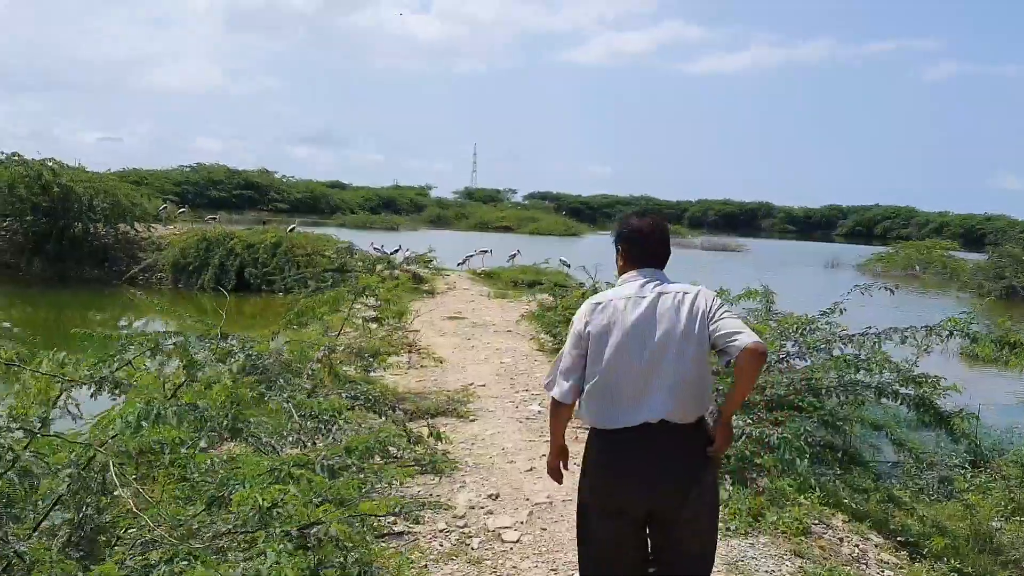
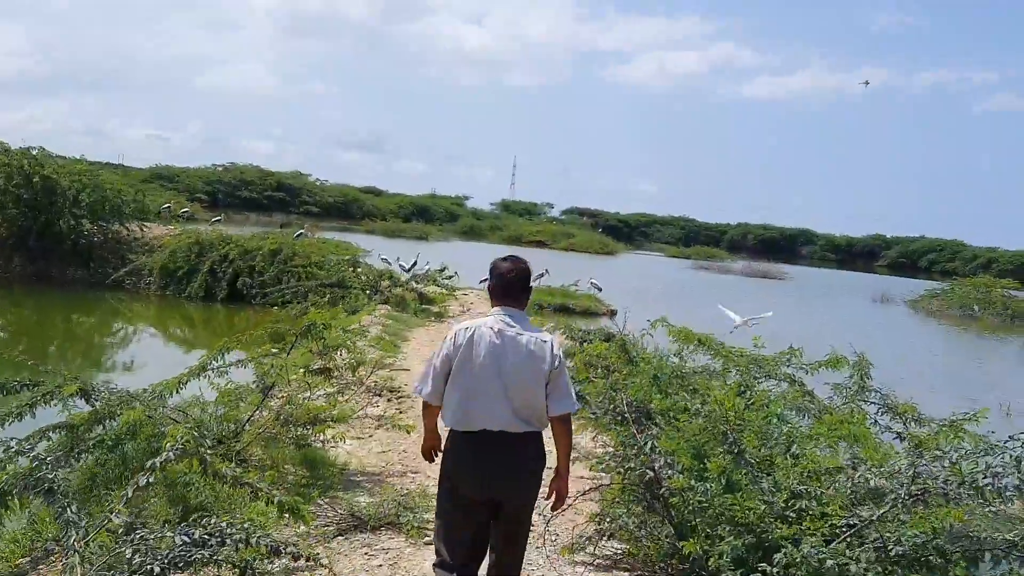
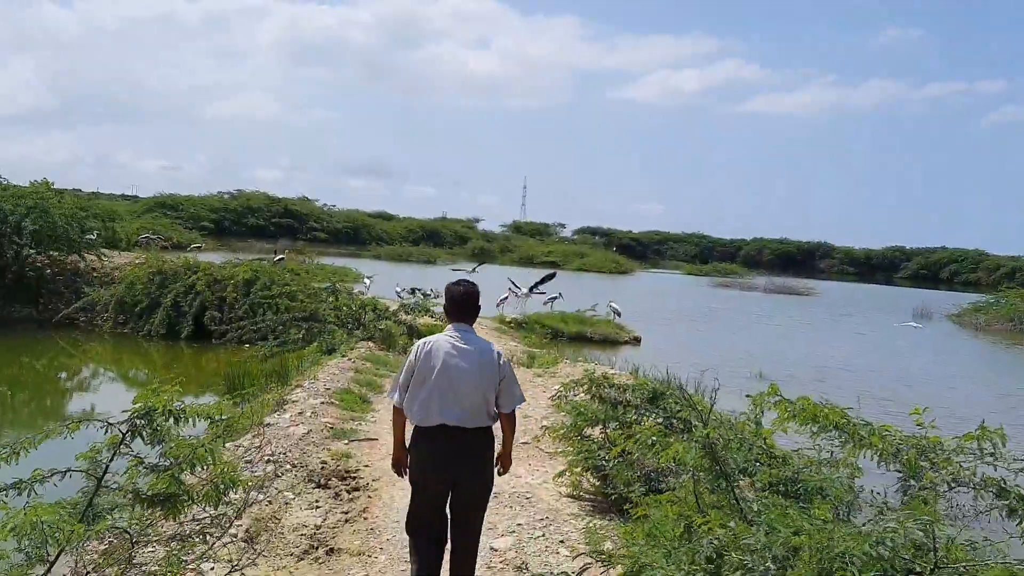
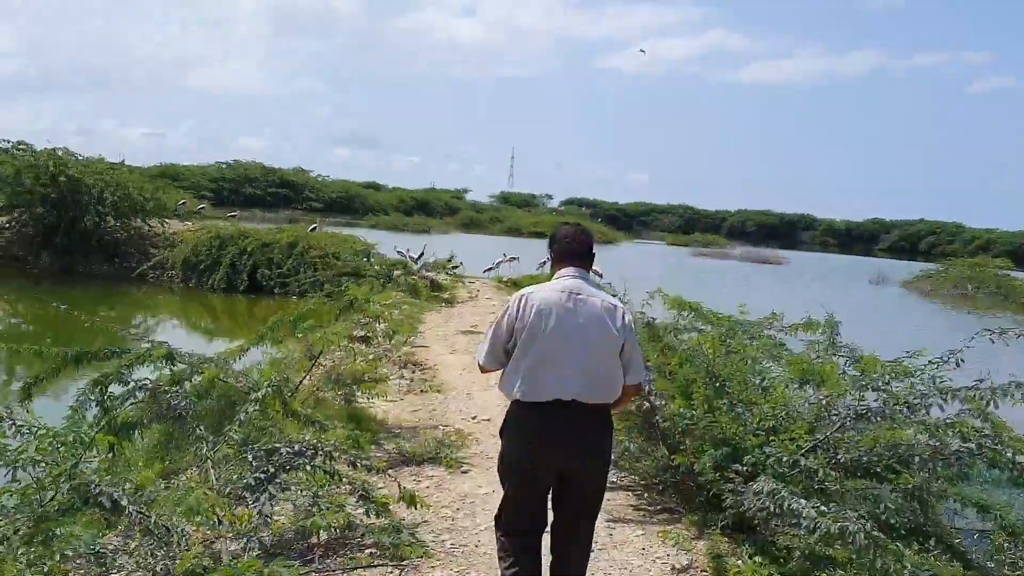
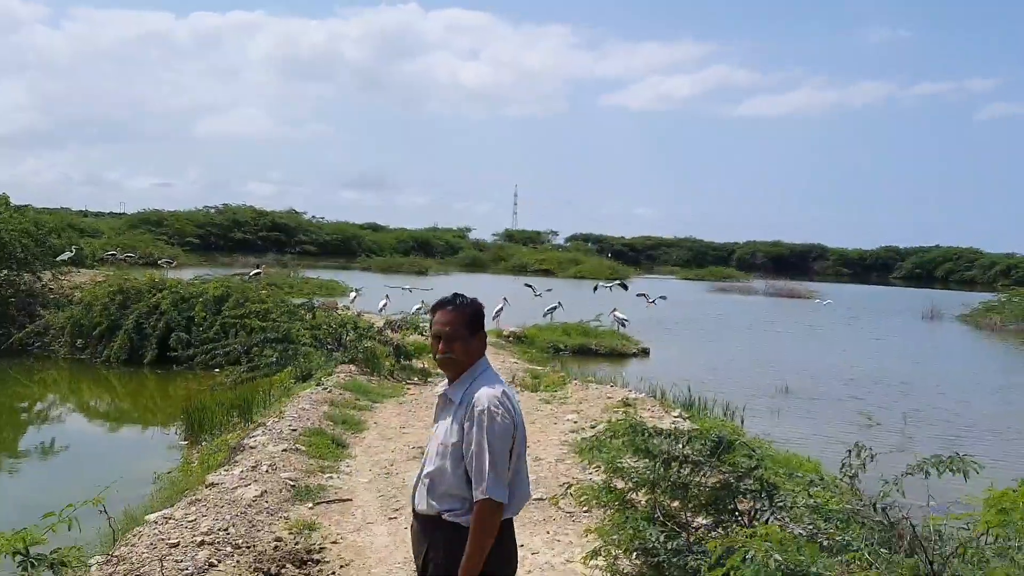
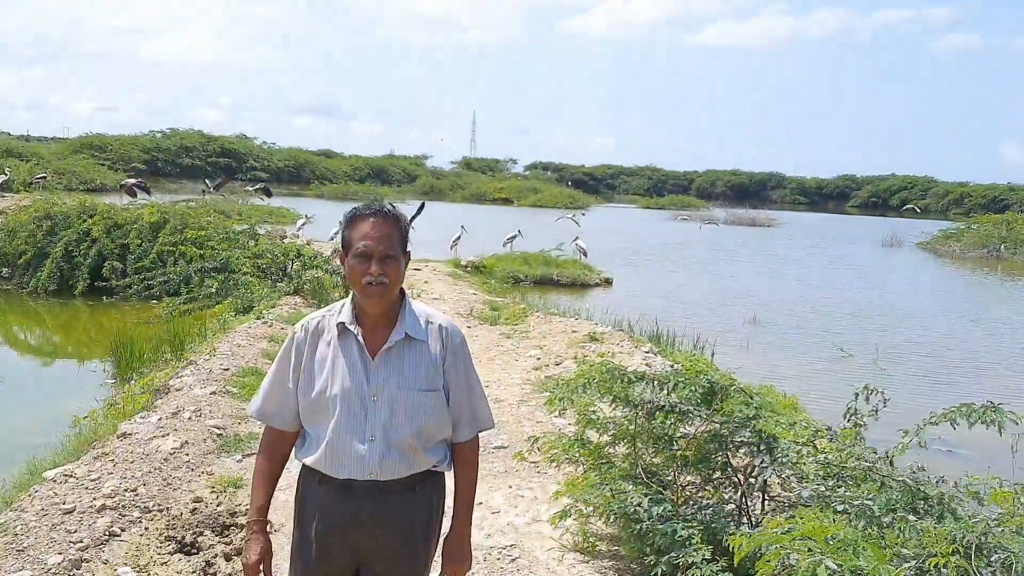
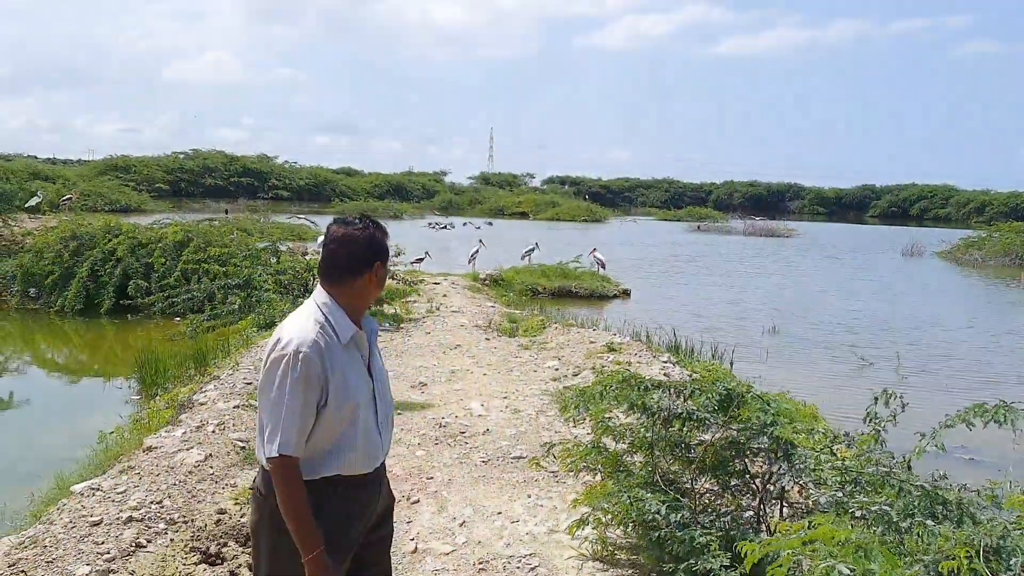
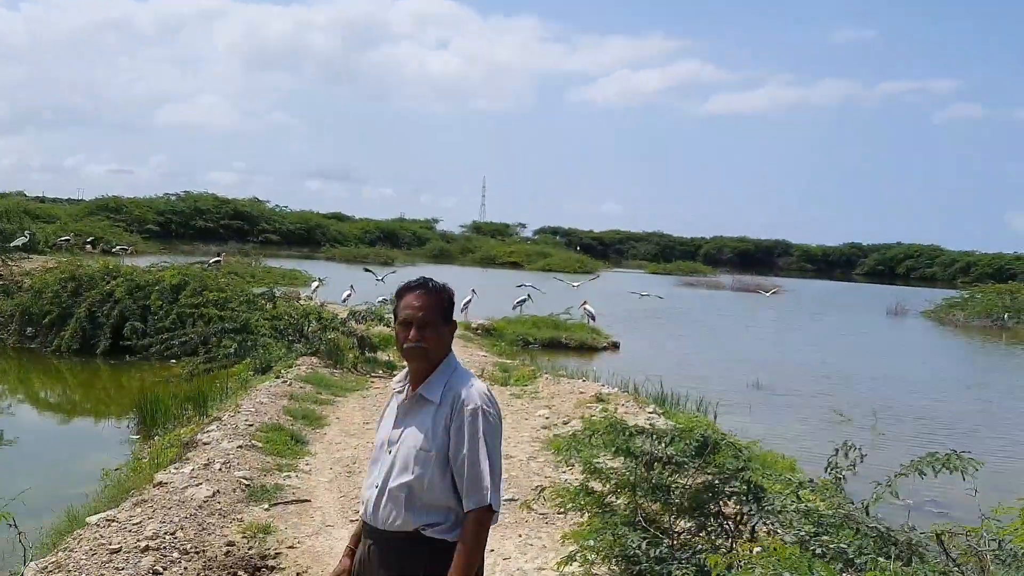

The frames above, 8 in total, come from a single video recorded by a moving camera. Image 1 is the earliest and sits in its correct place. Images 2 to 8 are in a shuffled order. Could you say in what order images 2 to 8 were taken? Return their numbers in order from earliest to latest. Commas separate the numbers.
4, 2, 3, 5, 8, 6, 7
